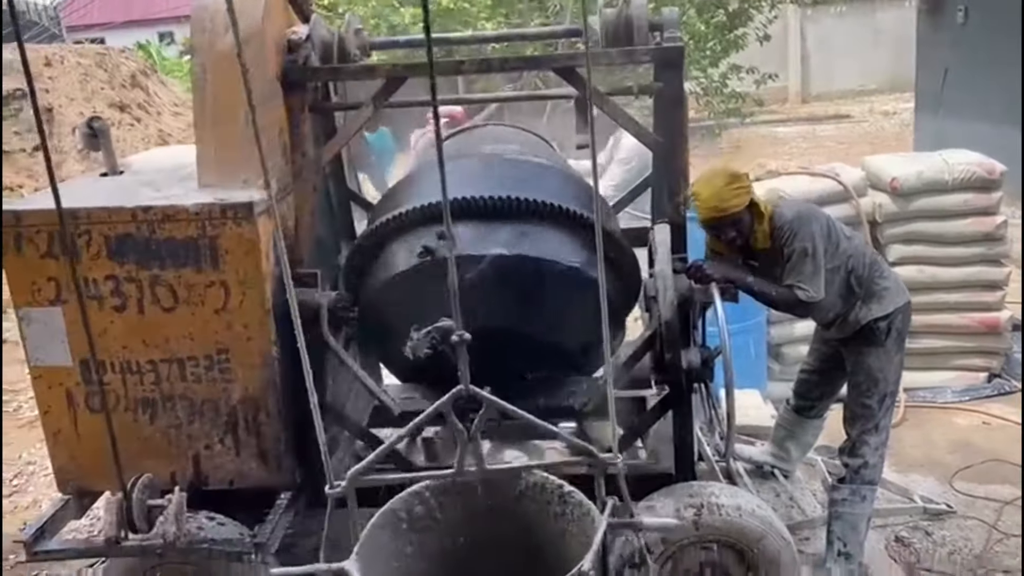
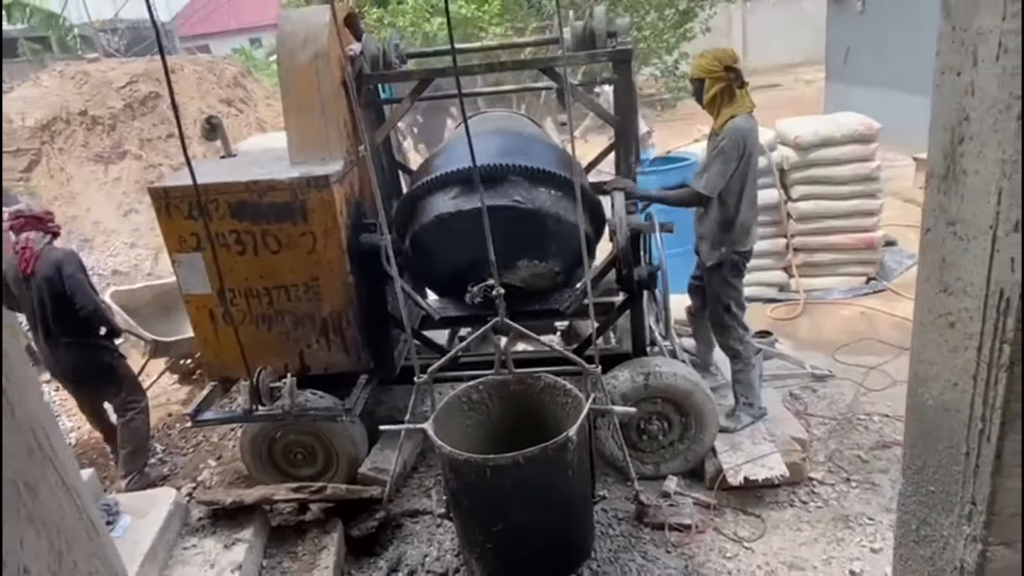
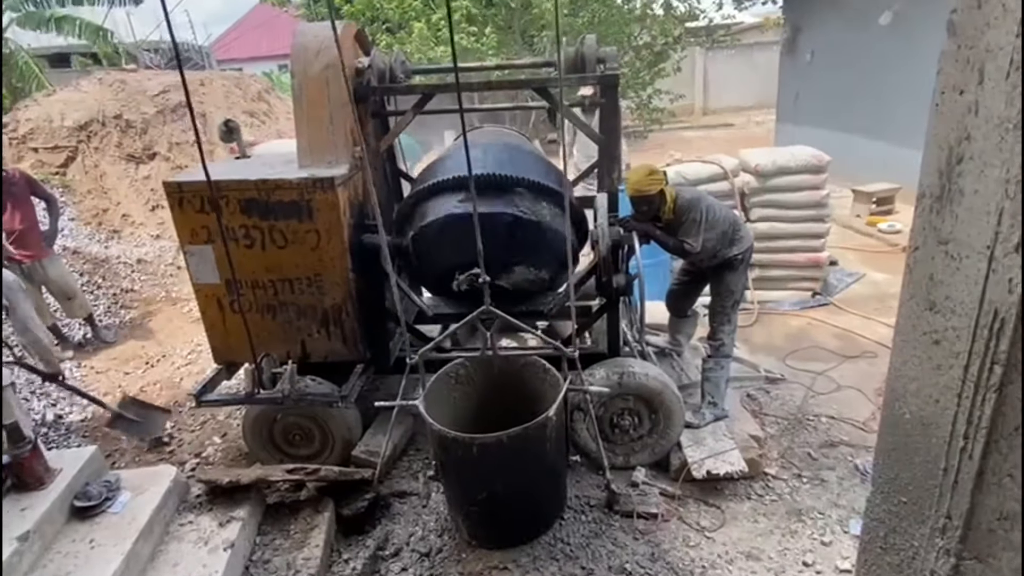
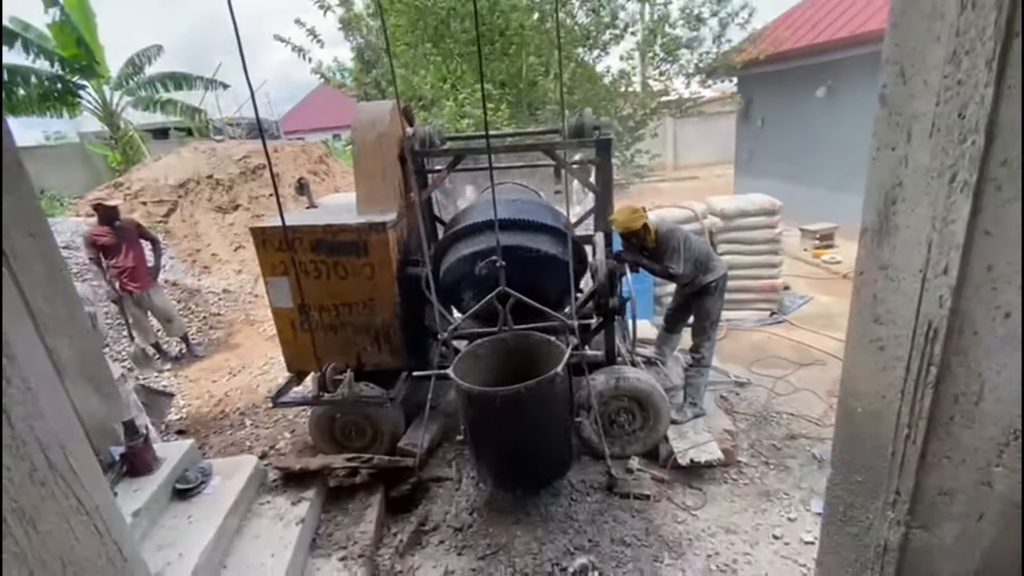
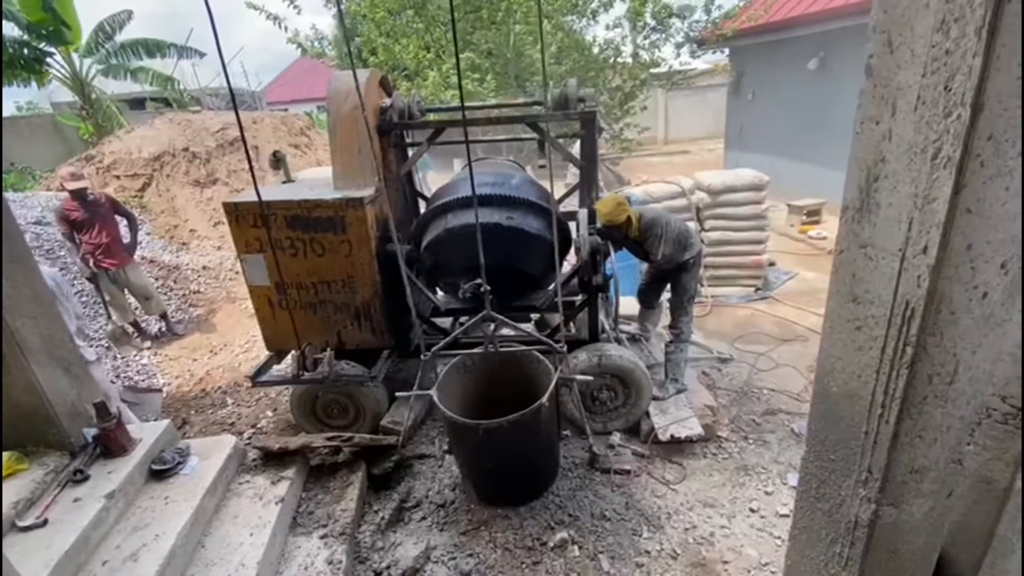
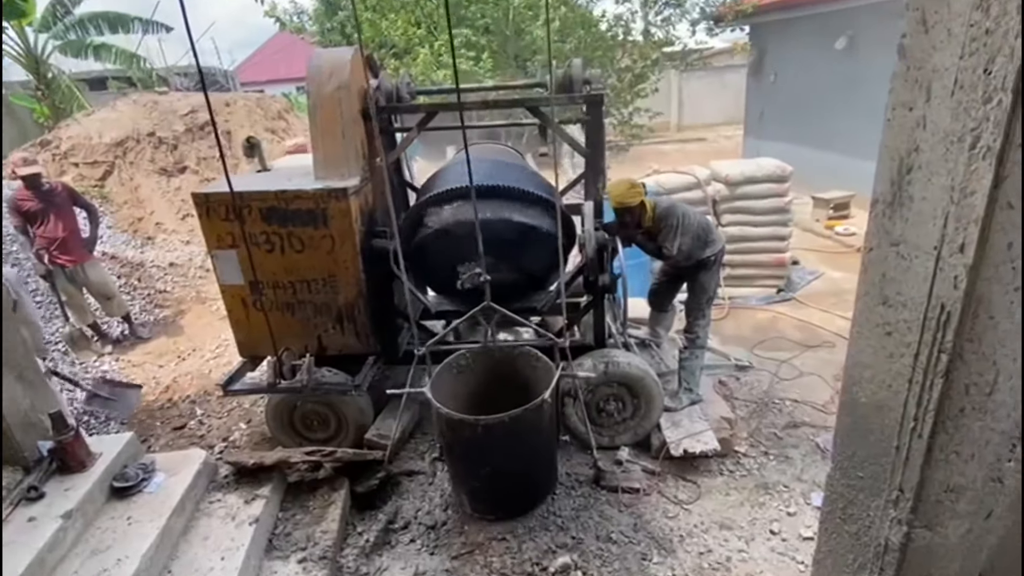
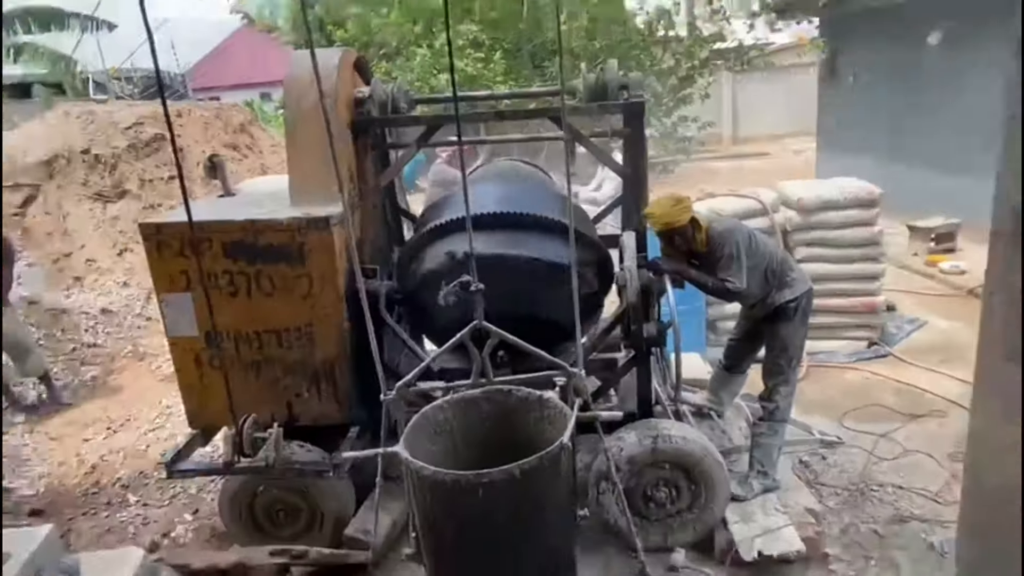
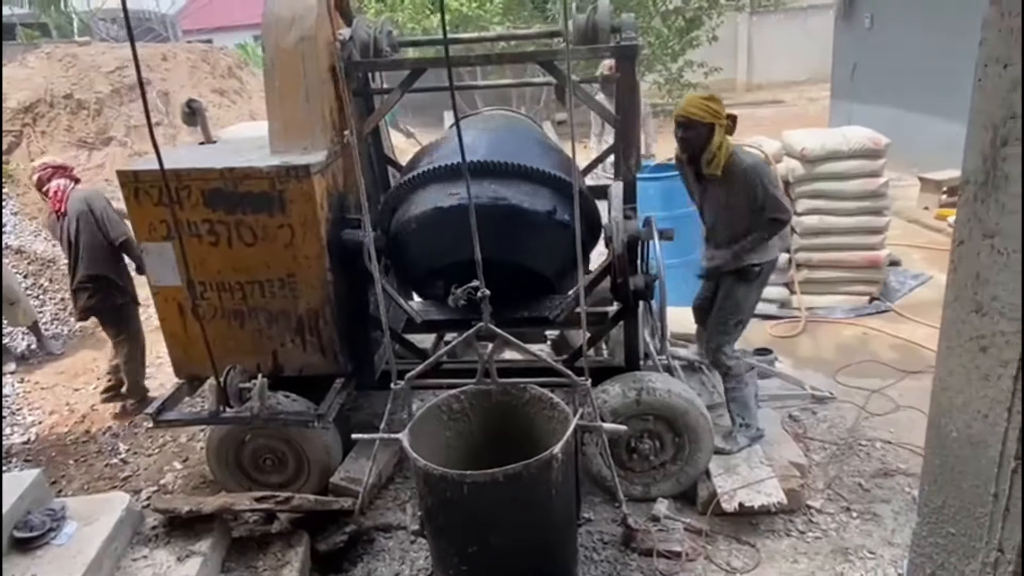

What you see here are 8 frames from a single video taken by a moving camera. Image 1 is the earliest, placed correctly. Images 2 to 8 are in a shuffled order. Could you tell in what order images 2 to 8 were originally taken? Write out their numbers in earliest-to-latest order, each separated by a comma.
7, 4, 5, 6, 3, 8, 2
